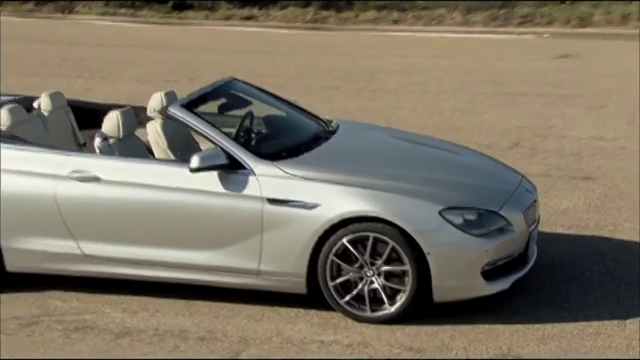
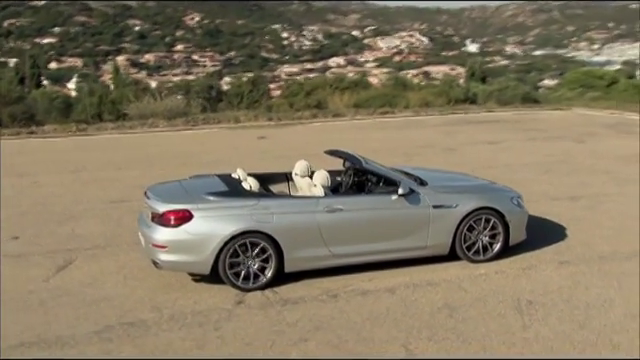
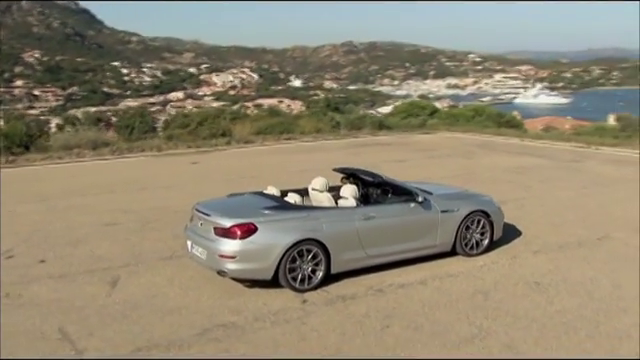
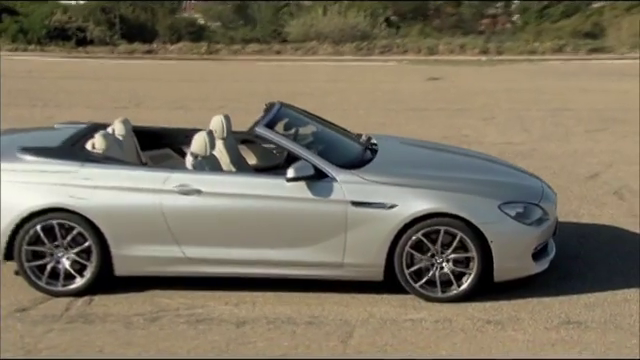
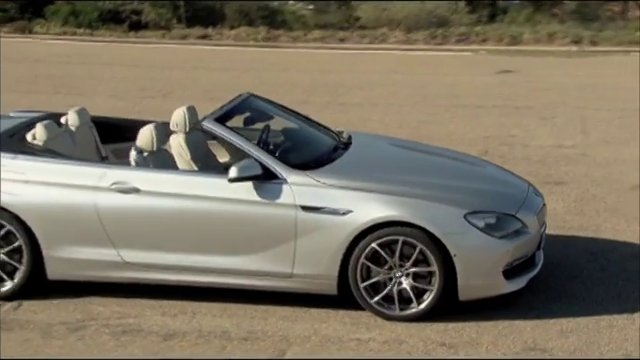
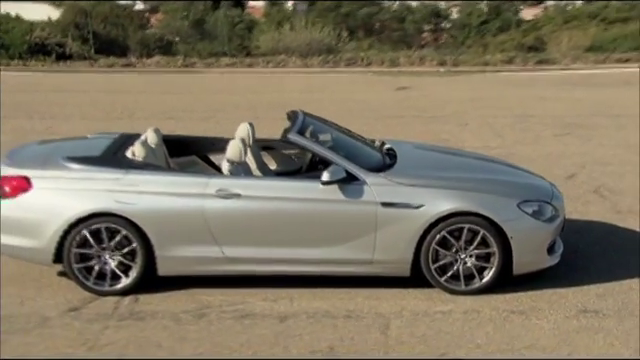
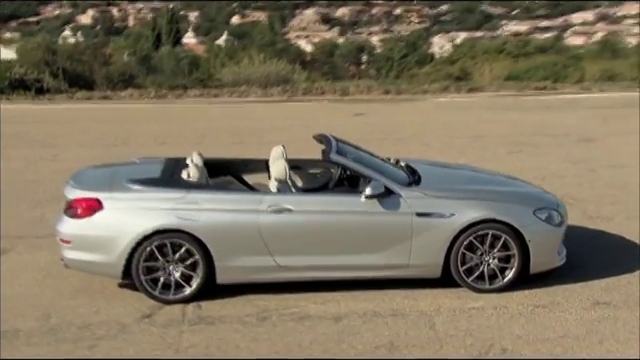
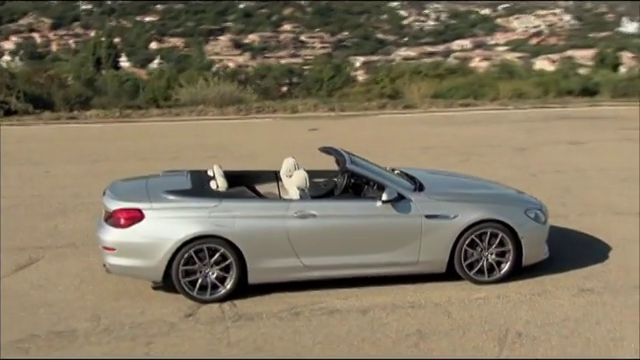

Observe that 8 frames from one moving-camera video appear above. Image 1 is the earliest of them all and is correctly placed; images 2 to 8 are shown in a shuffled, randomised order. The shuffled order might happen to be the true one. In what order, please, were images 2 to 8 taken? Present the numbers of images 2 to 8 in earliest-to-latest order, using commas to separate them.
5, 4, 6, 7, 8, 2, 3
